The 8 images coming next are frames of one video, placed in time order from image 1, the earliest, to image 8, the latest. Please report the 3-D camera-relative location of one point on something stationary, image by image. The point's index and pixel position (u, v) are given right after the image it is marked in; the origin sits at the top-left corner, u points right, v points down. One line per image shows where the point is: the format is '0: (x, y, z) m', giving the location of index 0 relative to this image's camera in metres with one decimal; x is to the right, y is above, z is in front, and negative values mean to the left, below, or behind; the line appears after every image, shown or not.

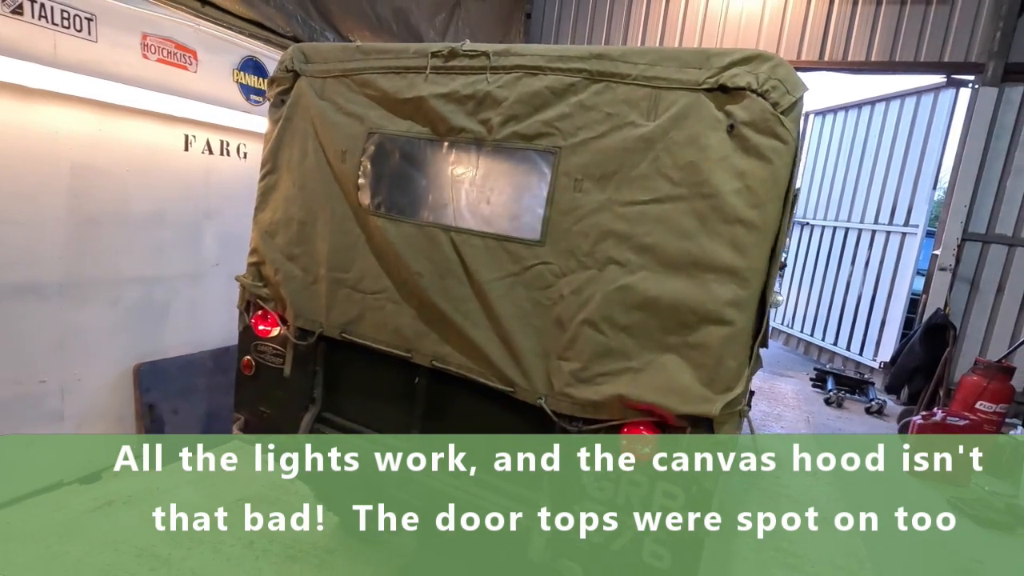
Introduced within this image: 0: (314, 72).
0: (-0.7, +0.8, +2.1) m
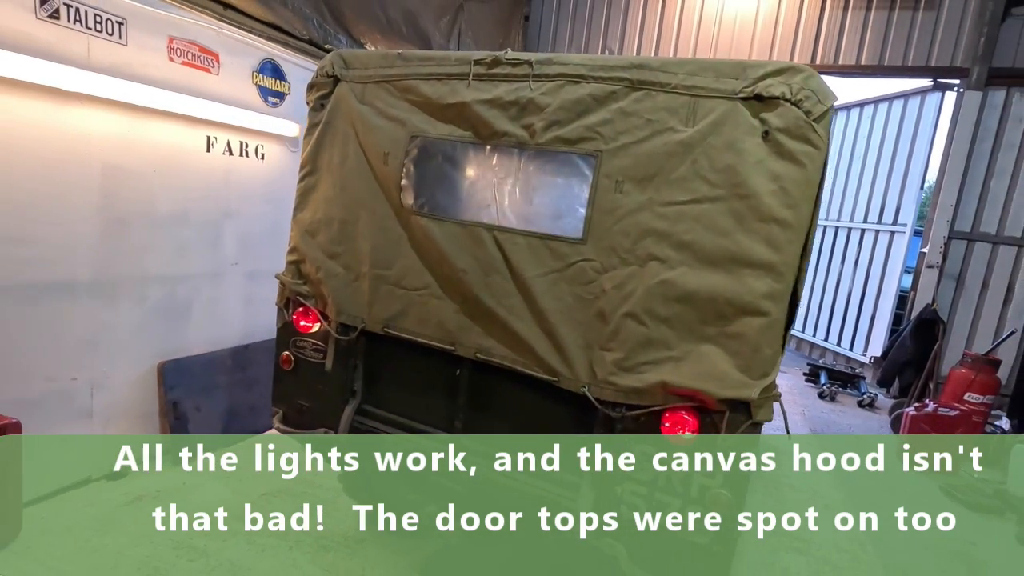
0: (-0.6, +0.8, +2.2) m
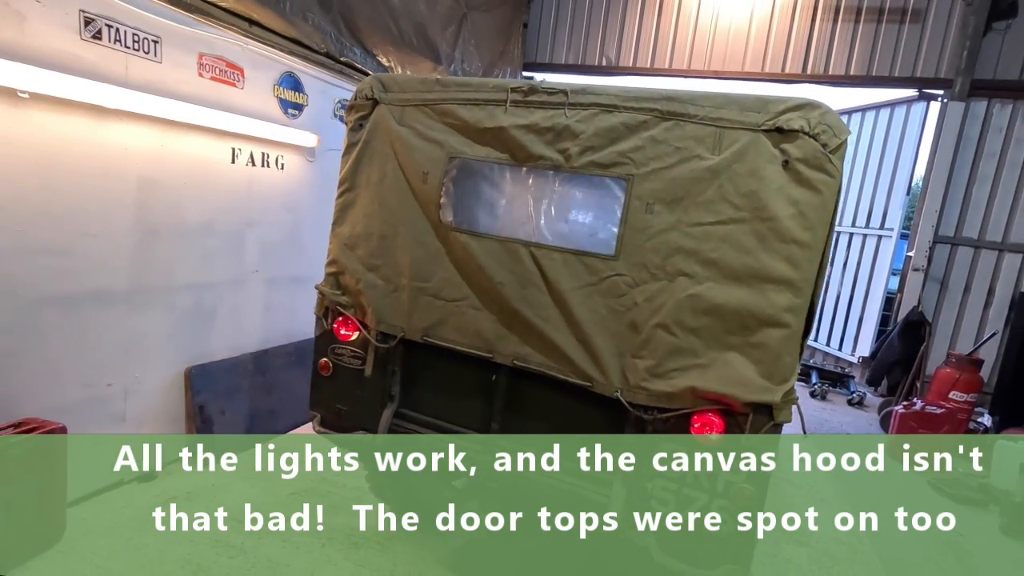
0: (-0.5, +0.8, +2.4) m
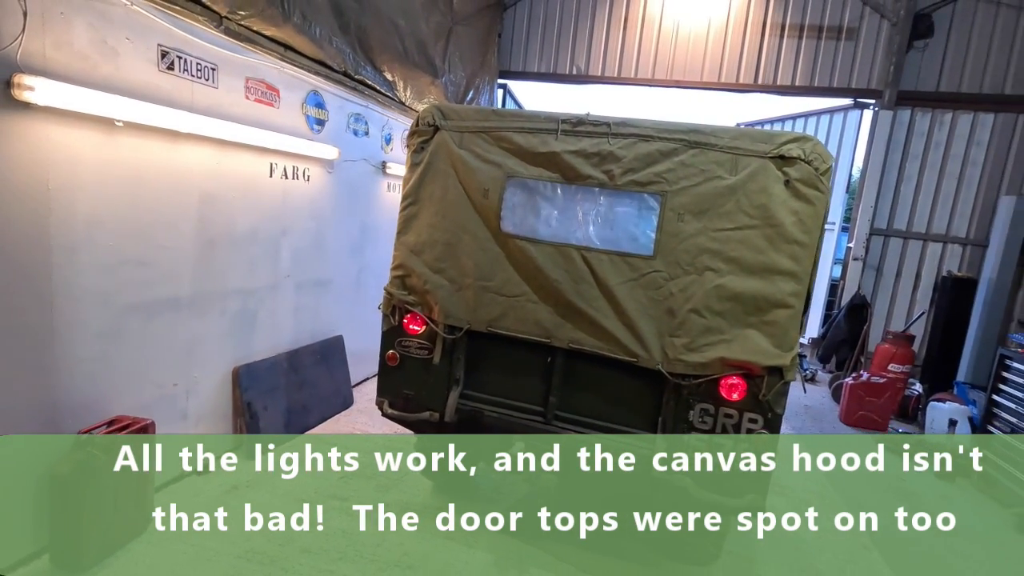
0: (-0.3, +0.8, +2.8) m
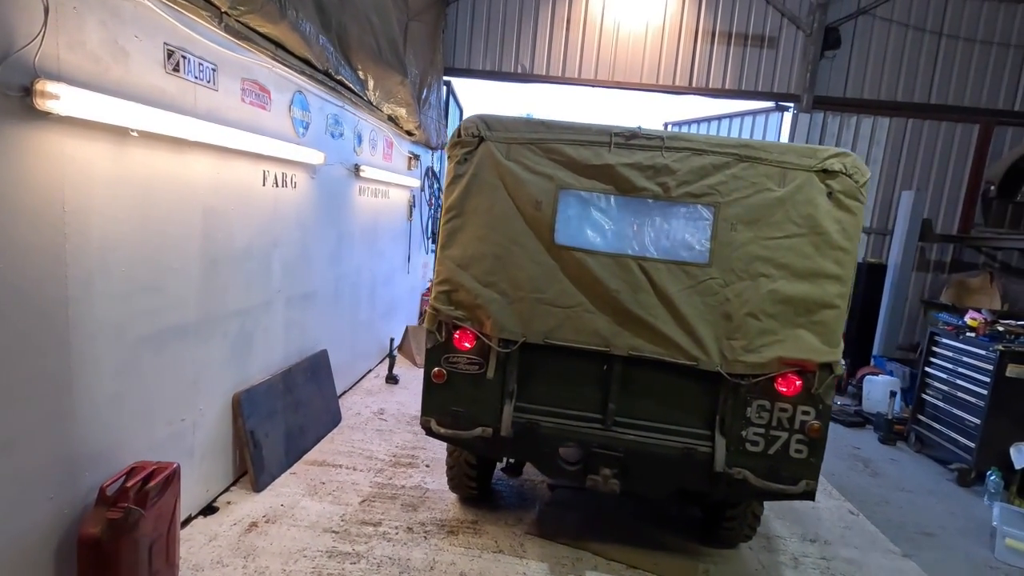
0: (-0.1, +0.7, +2.8) m
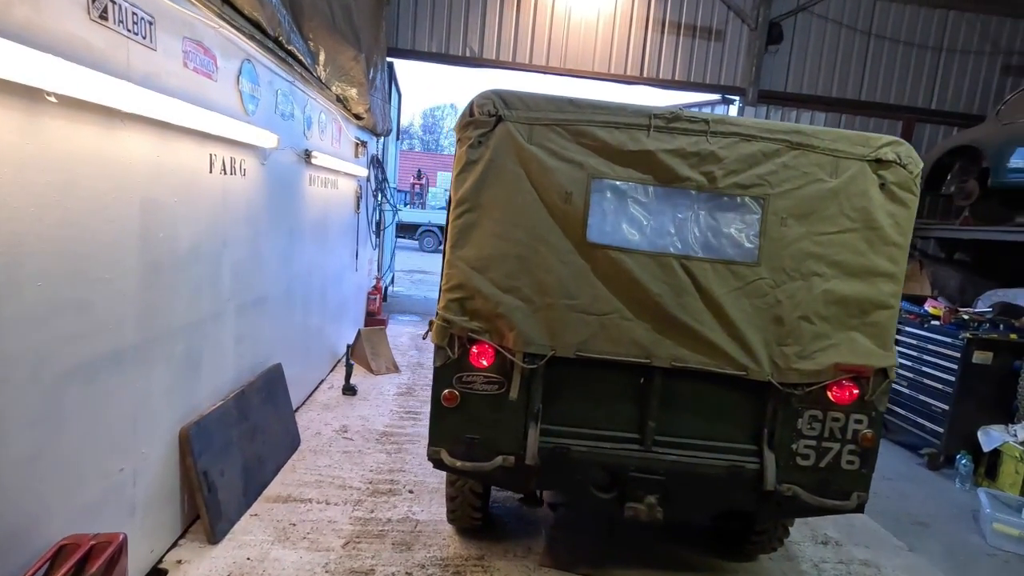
0: (0.0, +0.7, +2.3) m
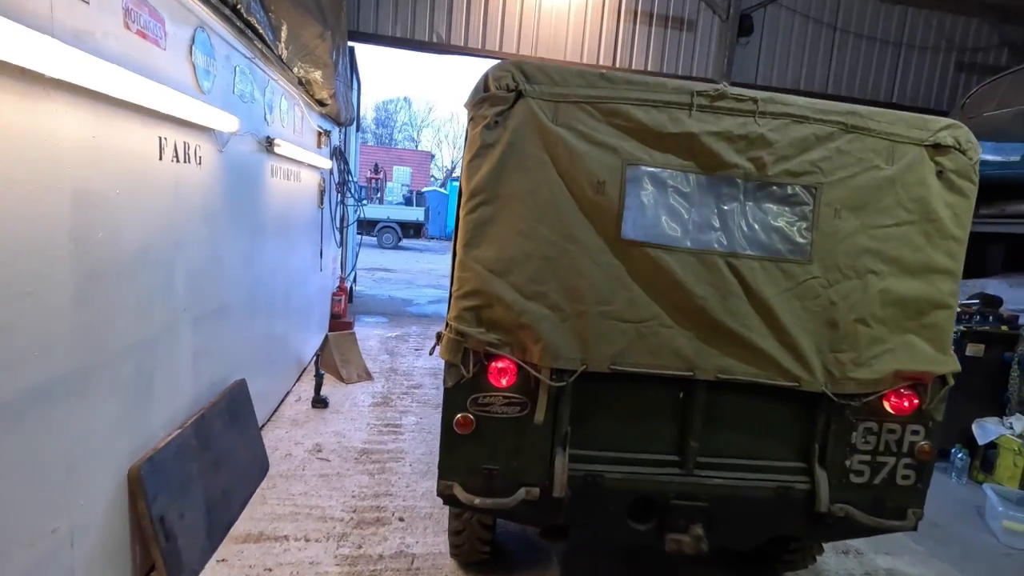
0: (+0.1, +0.7, +2.0) m
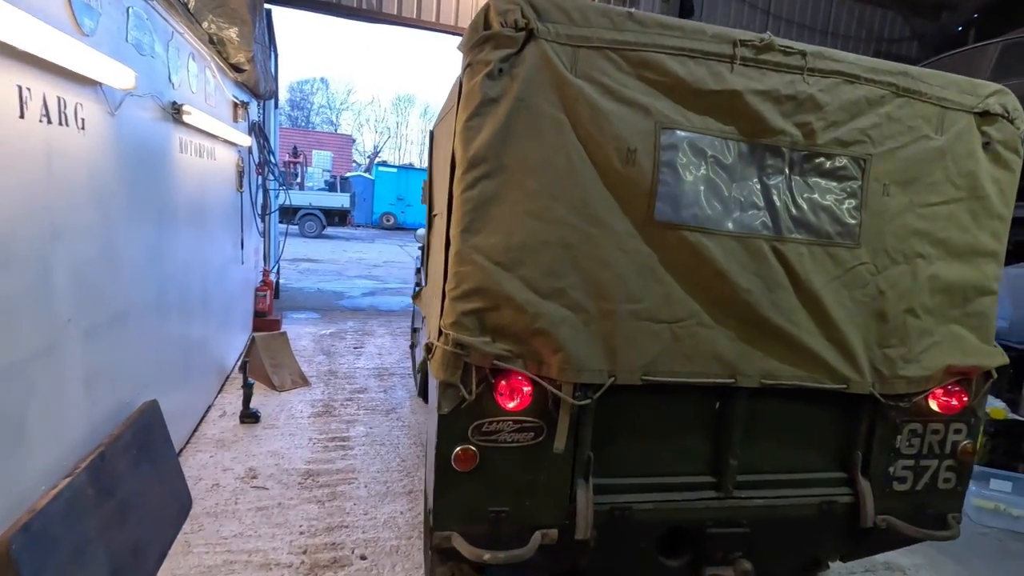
0: (+0.1, +0.7, +1.6) m
